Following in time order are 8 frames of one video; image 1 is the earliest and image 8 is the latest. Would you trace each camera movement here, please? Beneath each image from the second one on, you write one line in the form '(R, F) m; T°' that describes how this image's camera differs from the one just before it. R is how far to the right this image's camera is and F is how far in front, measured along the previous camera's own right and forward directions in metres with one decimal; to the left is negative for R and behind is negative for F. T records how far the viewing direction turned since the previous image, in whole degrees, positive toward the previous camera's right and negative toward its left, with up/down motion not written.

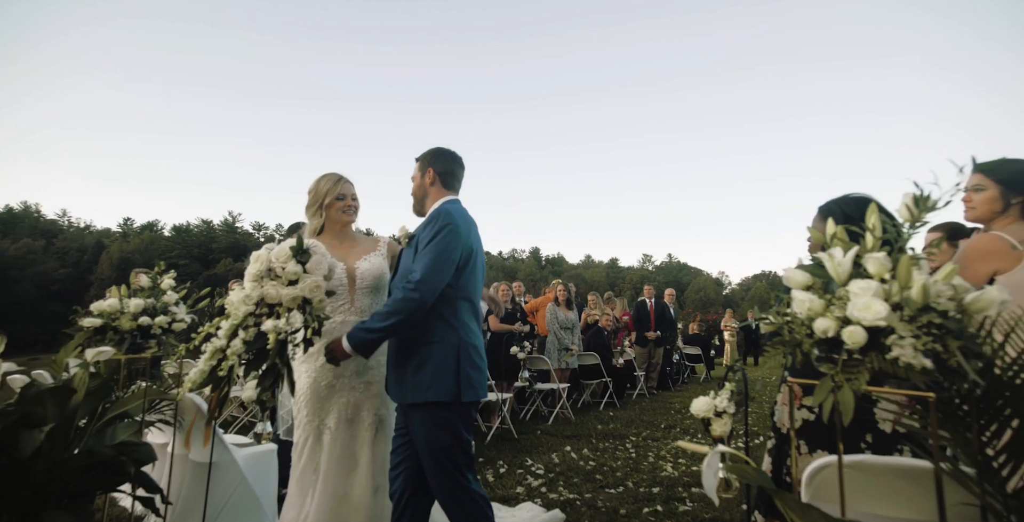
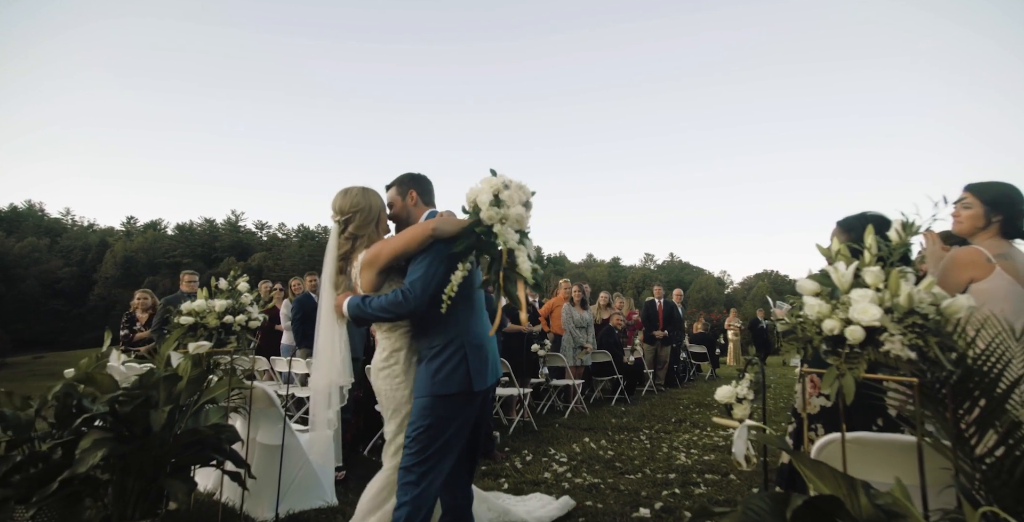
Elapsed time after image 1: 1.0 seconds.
(-0.2, -0.4) m; 0°
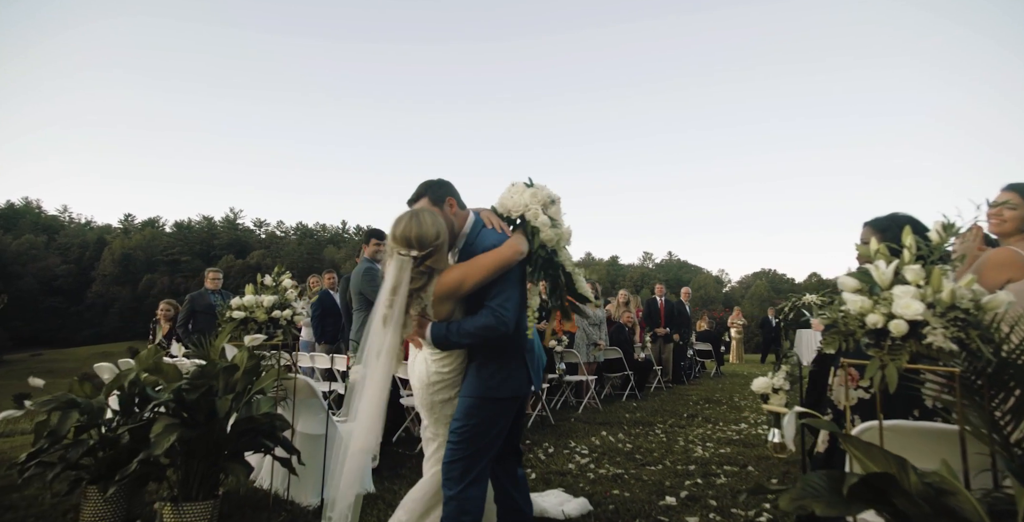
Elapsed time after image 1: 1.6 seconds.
(-0.3, -0.2) m; 0°
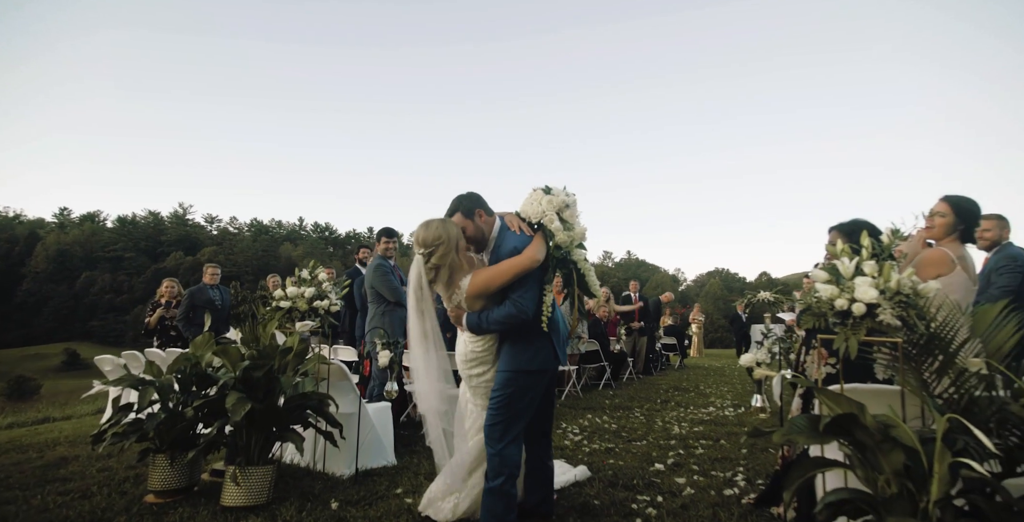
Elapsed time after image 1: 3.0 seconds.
(-0.4, -0.5) m; +4°
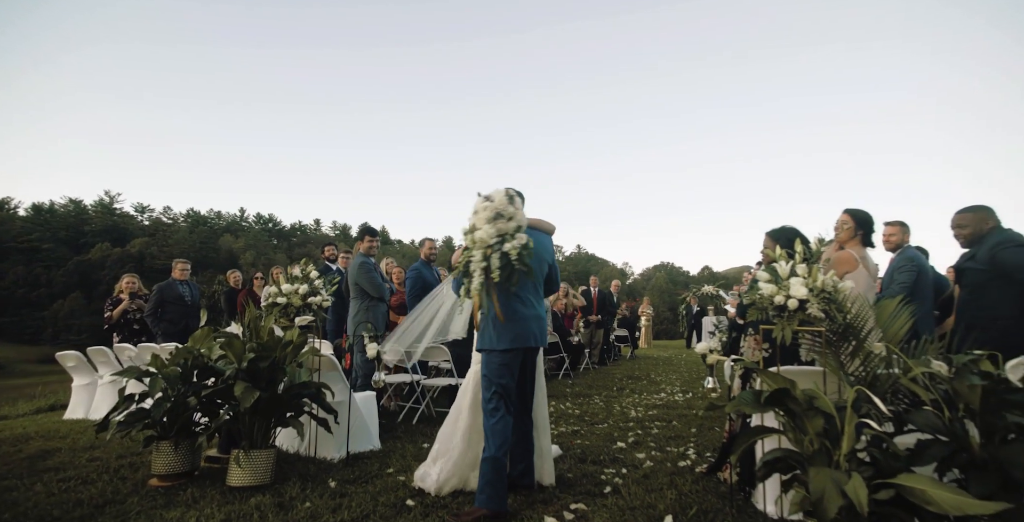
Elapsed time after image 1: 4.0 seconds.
(-0.2, -0.4) m; +5°
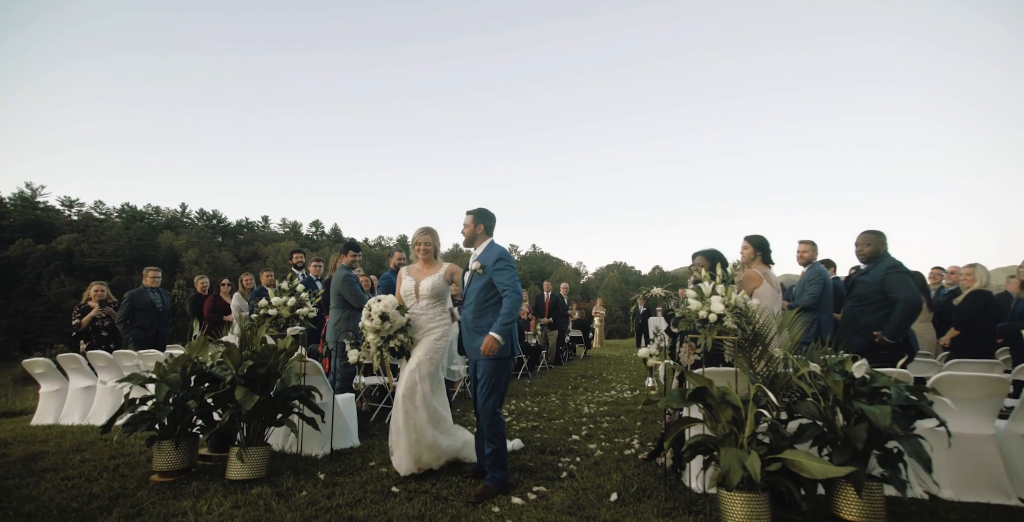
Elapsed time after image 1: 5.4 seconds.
(-0.1, -0.6) m; +5°
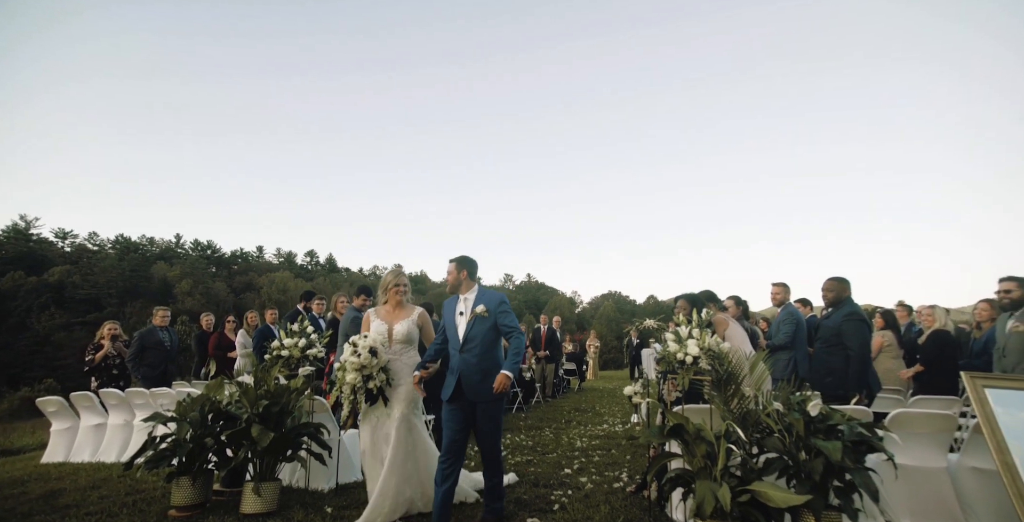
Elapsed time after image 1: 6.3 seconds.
(0.0, -0.4) m; +1°
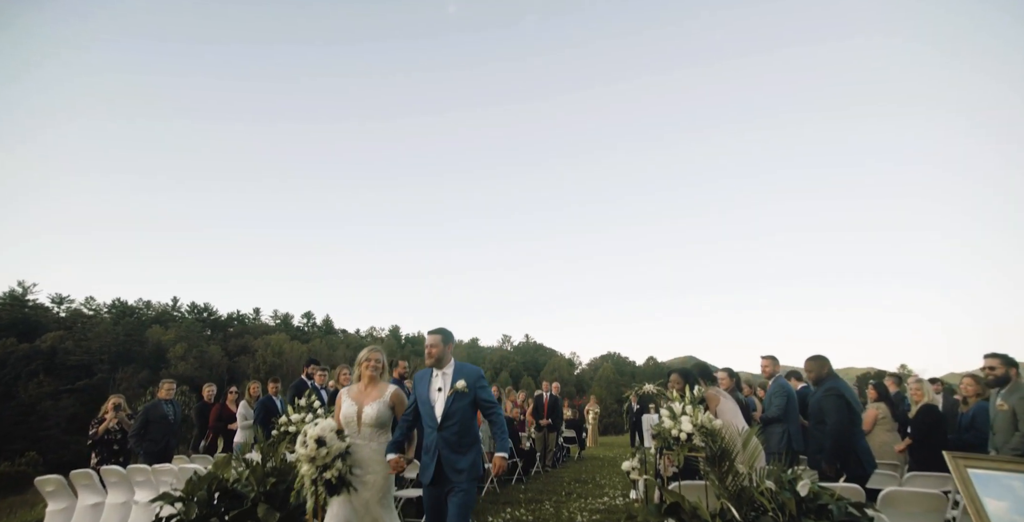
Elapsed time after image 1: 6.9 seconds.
(0.0, -0.3) m; 0°
